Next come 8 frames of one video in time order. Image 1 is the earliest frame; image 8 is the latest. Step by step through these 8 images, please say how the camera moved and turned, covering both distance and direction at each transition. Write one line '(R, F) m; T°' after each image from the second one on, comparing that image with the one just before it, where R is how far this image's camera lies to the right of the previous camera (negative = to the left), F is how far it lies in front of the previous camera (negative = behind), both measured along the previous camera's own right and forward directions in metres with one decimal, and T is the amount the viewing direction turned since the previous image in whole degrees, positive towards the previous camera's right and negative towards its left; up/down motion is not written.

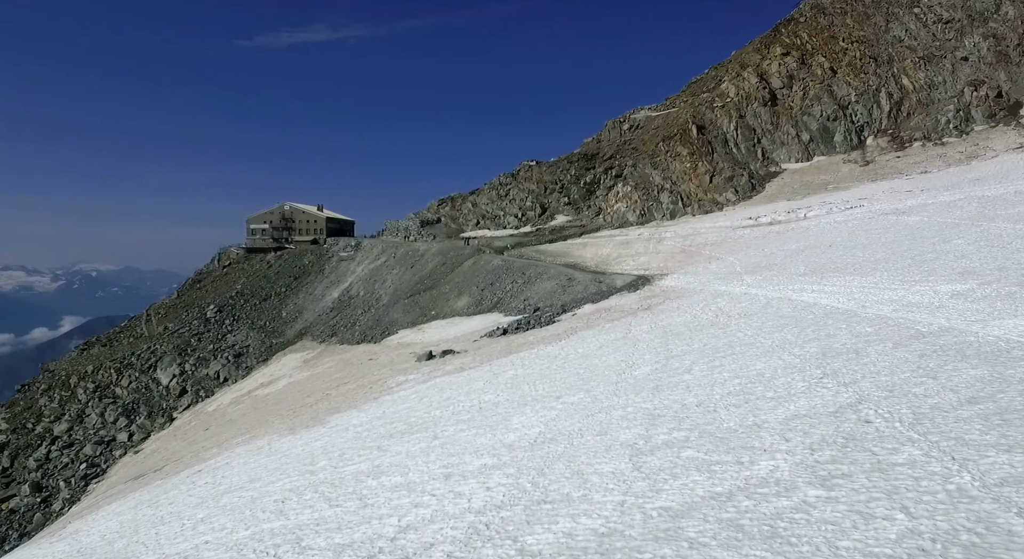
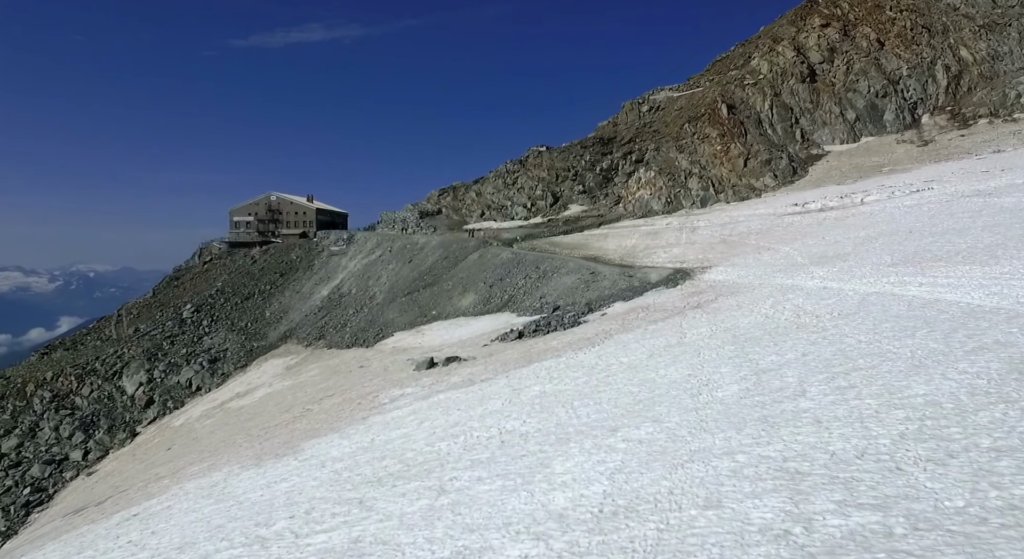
(-0.7, +4.8) m; 0°
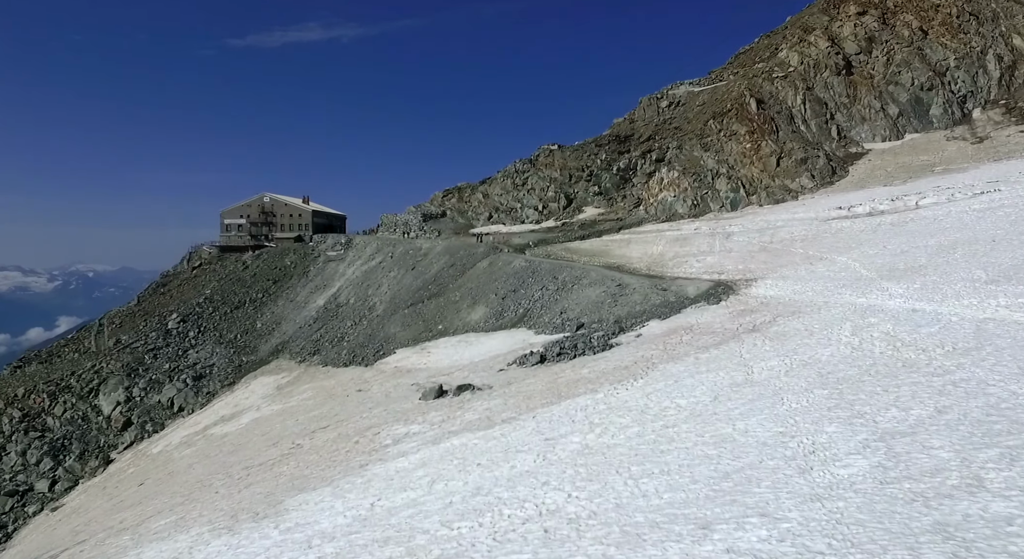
(-0.7, +3.2) m; 0°
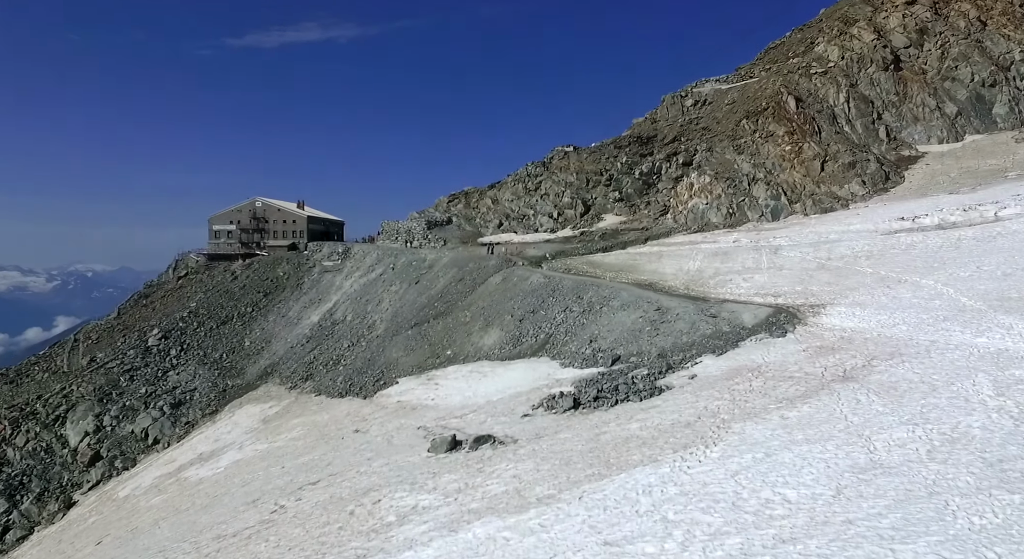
(-0.8, +3.6) m; 0°
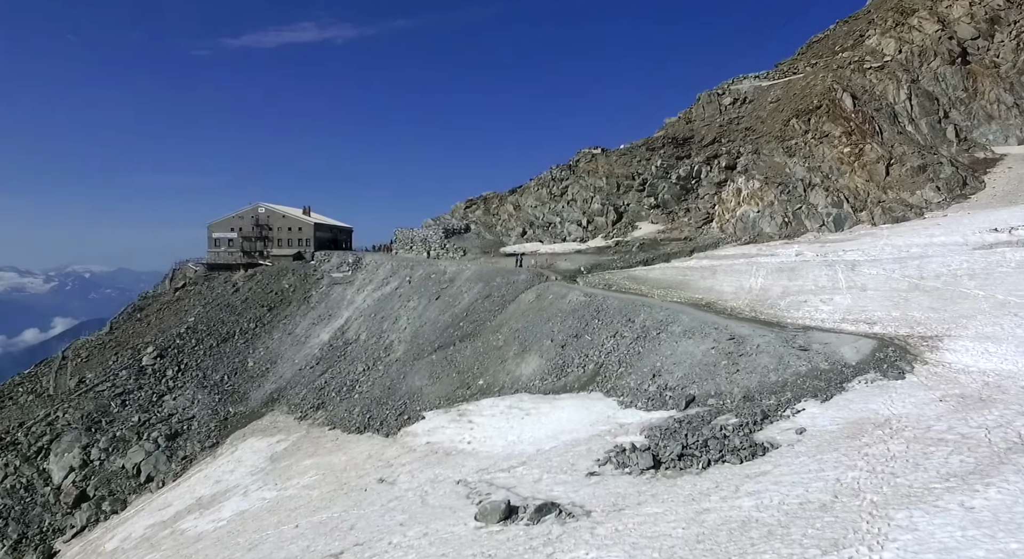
(-1.6, +3.2) m; 0°
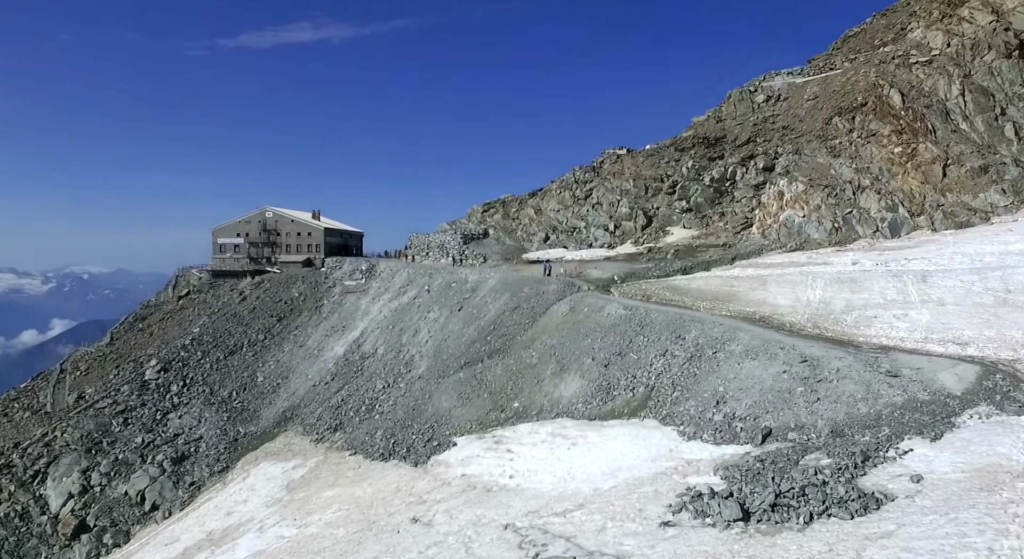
(-1.3, +2.0) m; 0°
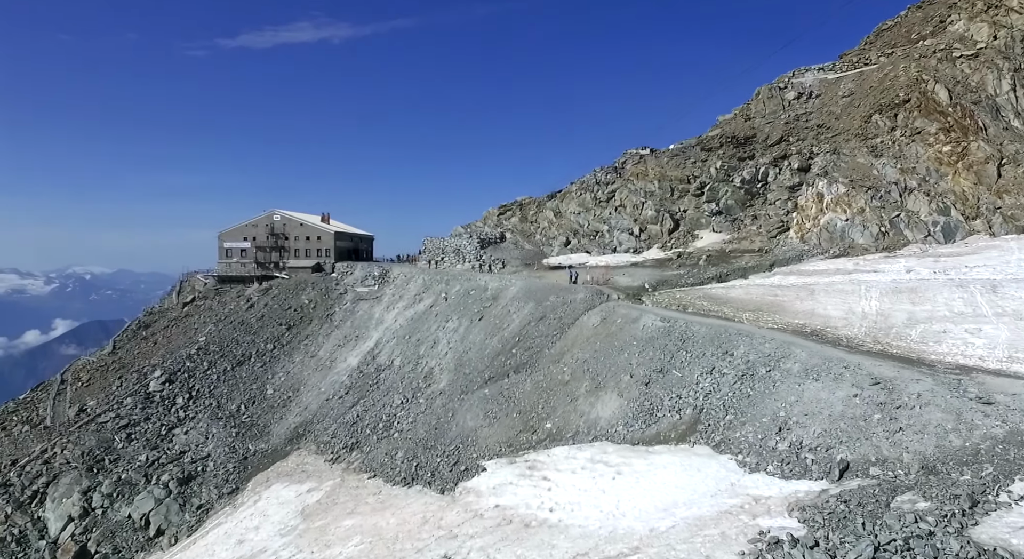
(-1.0, +1.6) m; 0°
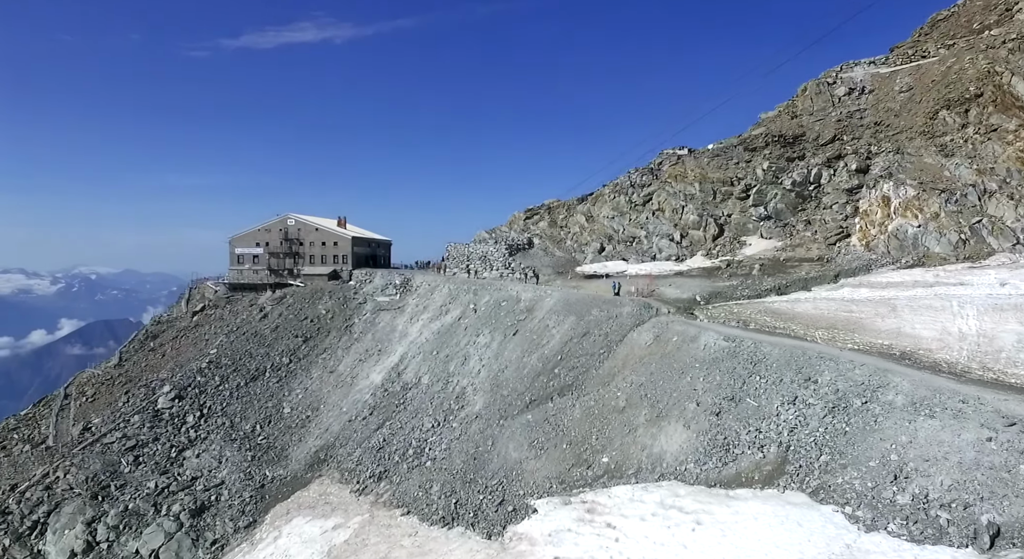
(-1.4, +2.3) m; 0°
